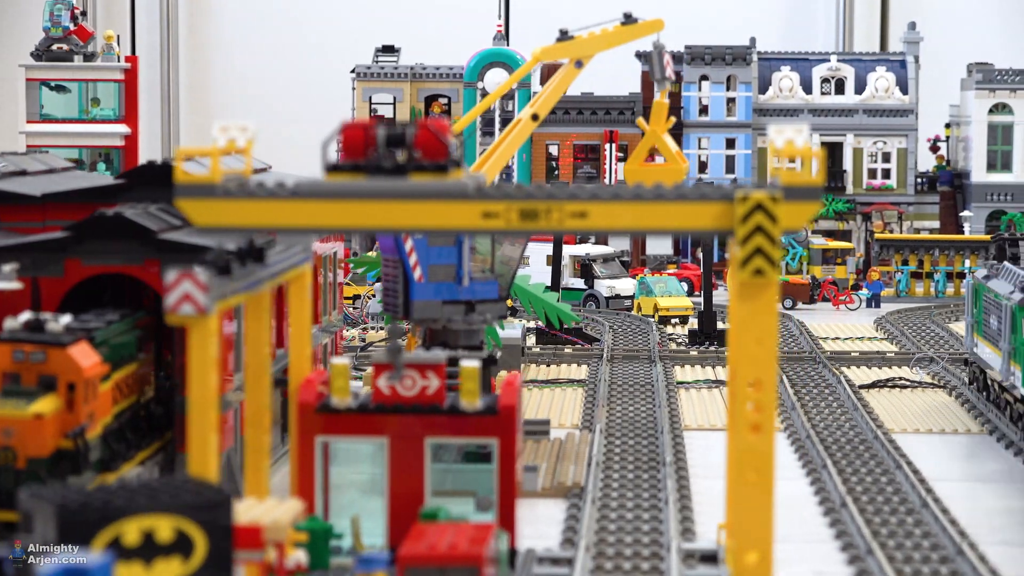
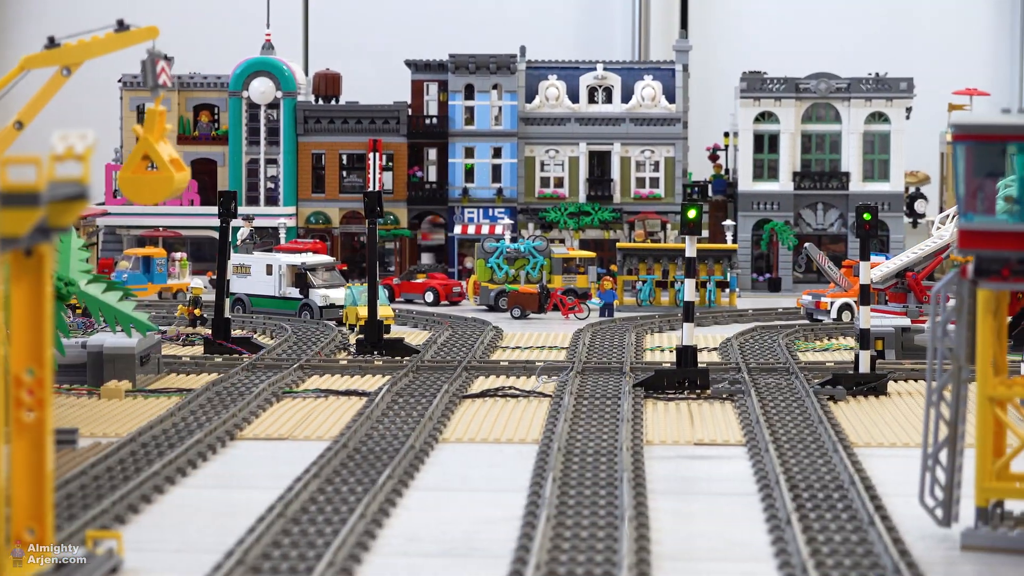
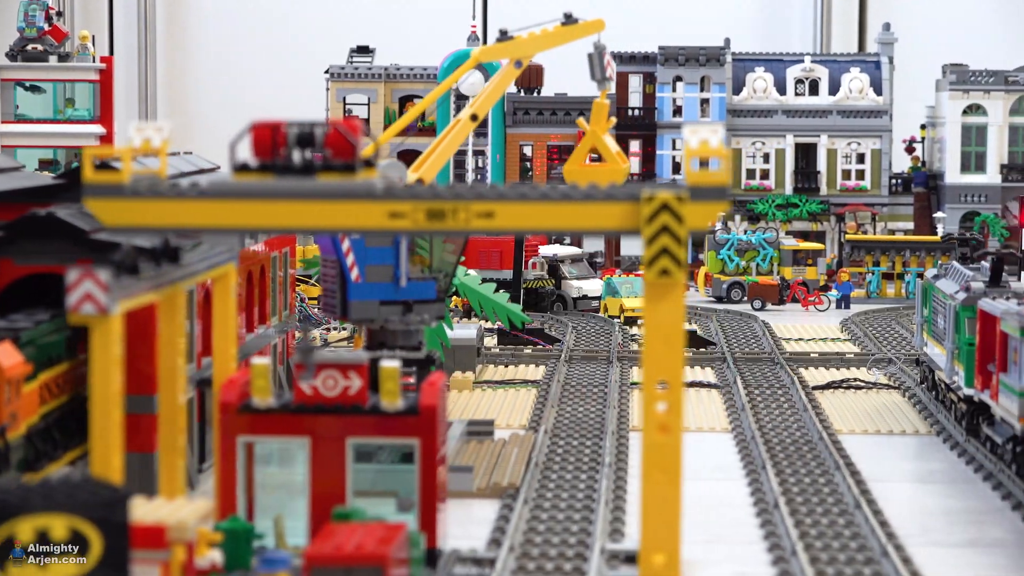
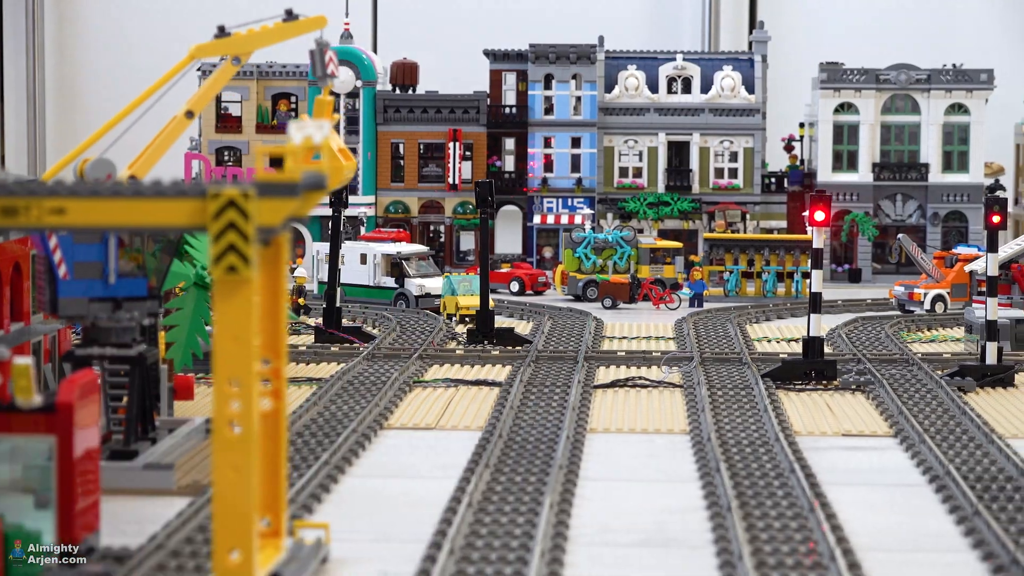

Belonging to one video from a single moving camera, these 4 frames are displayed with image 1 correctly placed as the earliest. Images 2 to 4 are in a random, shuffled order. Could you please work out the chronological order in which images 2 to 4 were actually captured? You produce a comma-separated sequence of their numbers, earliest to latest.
3, 4, 2
